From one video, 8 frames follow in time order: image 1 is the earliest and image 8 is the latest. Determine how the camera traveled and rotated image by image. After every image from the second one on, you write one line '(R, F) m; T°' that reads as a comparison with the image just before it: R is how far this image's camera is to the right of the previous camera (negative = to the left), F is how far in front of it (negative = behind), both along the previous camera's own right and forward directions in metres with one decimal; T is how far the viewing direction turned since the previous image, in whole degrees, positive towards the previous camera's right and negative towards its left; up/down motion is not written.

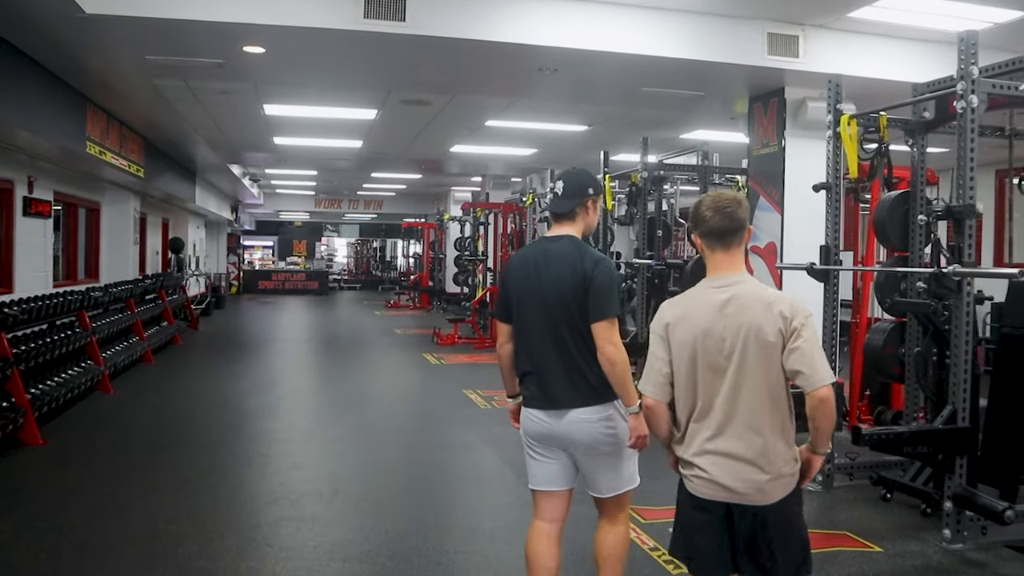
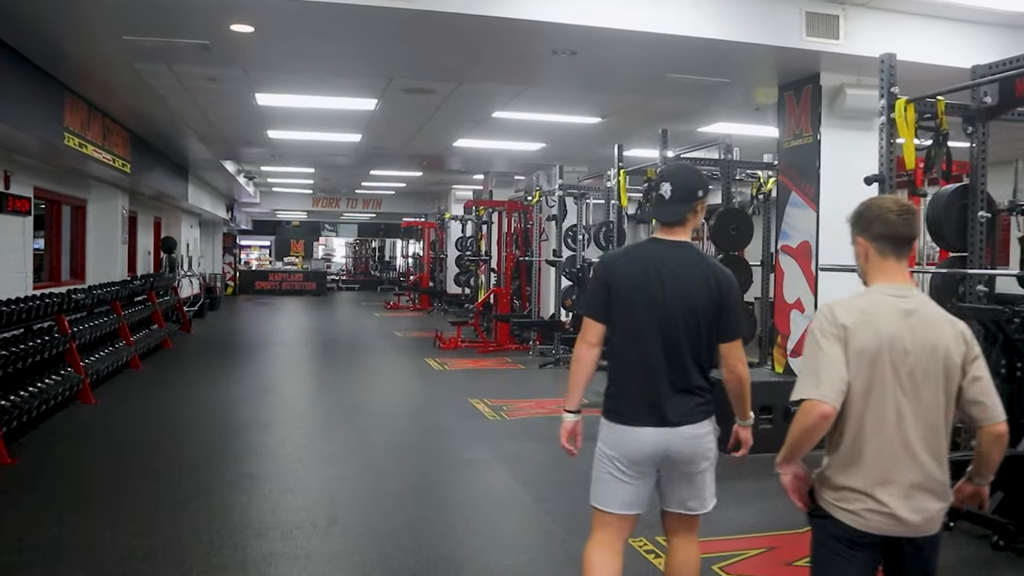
(-0.1, +0.4) m; 0°
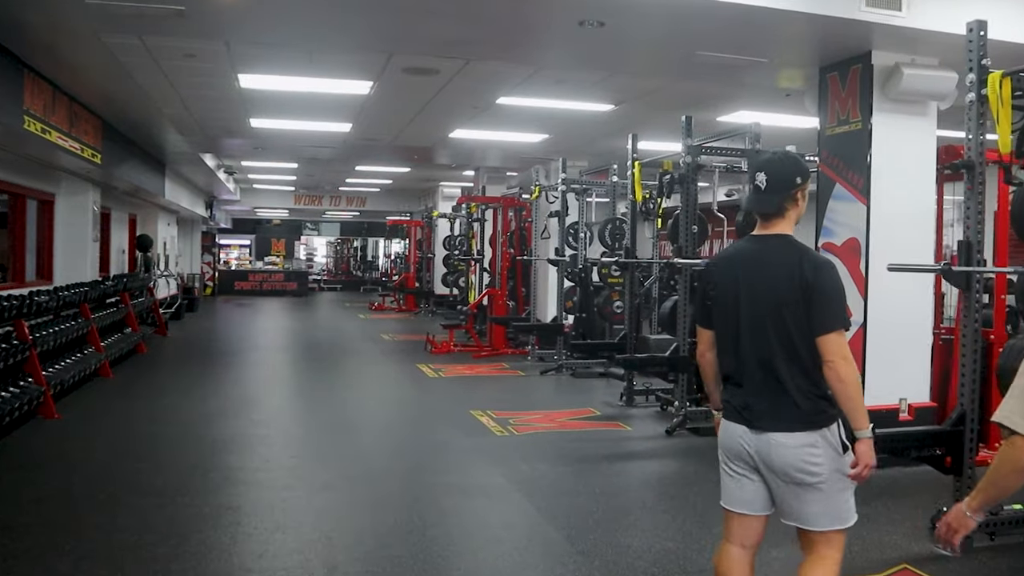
(-0.2, +0.6) m; +1°
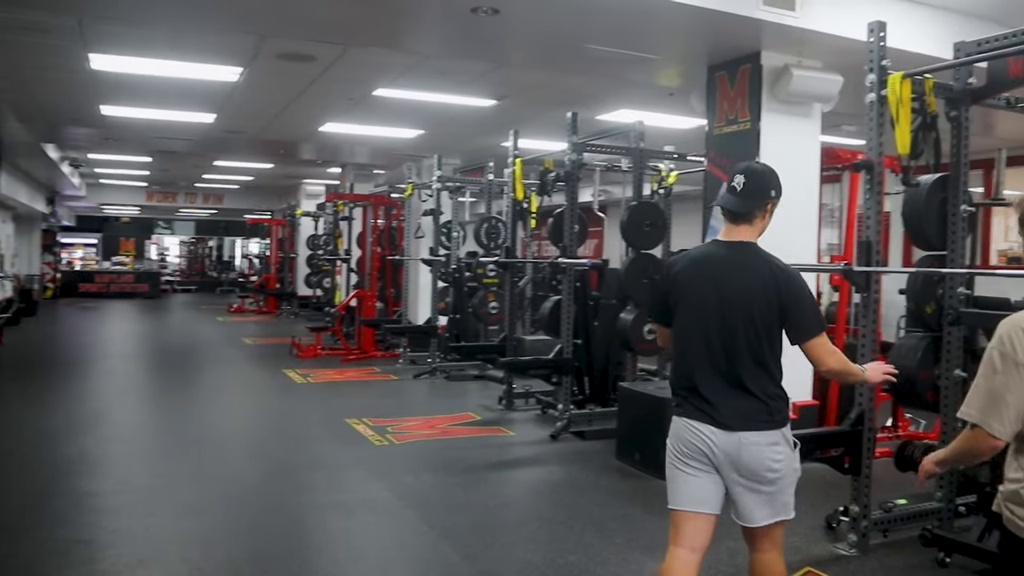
(-0.1, +0.2) m; +8°
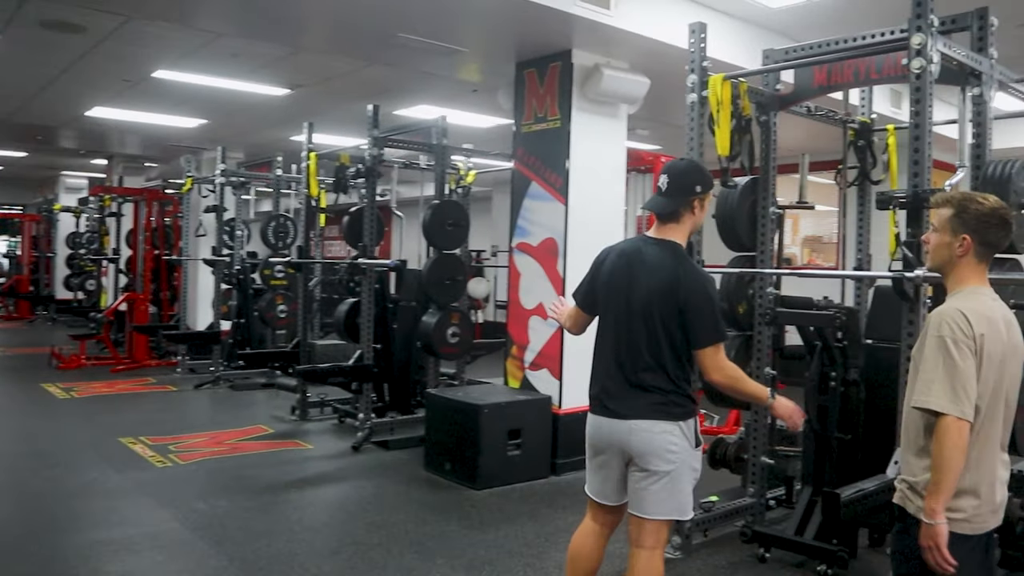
(-0.1, +0.3) m; +13°
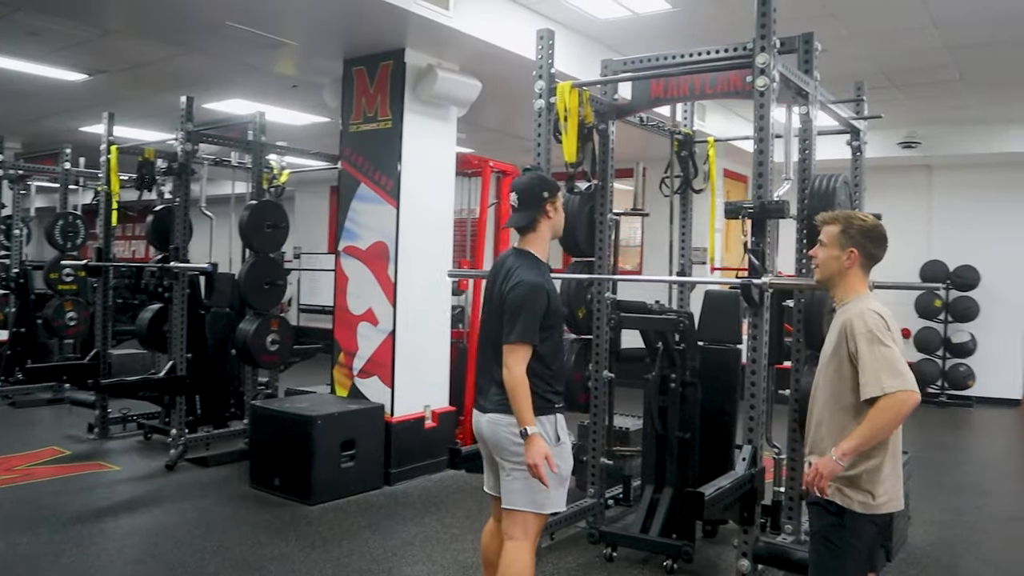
(-0.2, +0.1) m; +13°
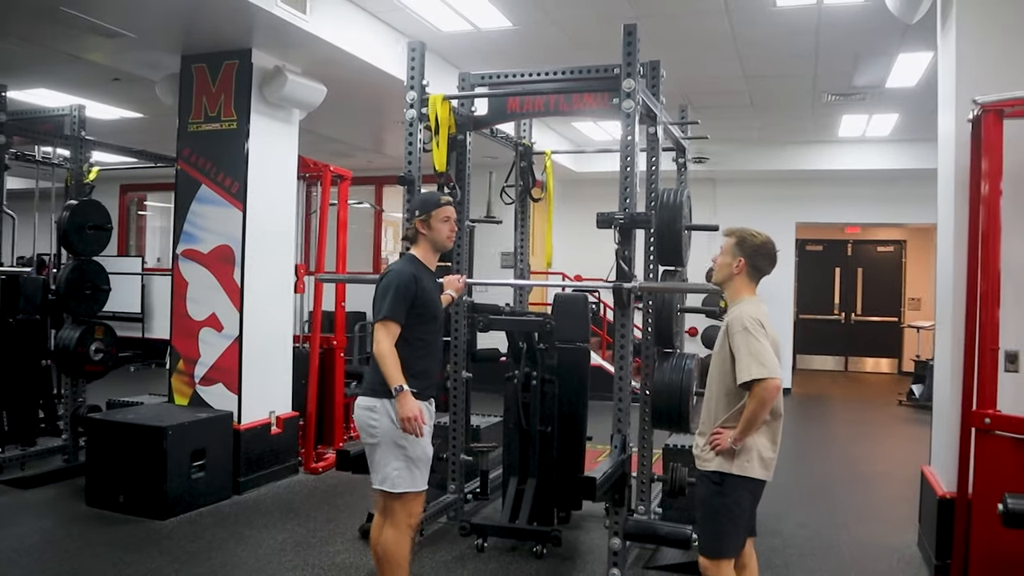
(-0.5, -0.1) m; +15°
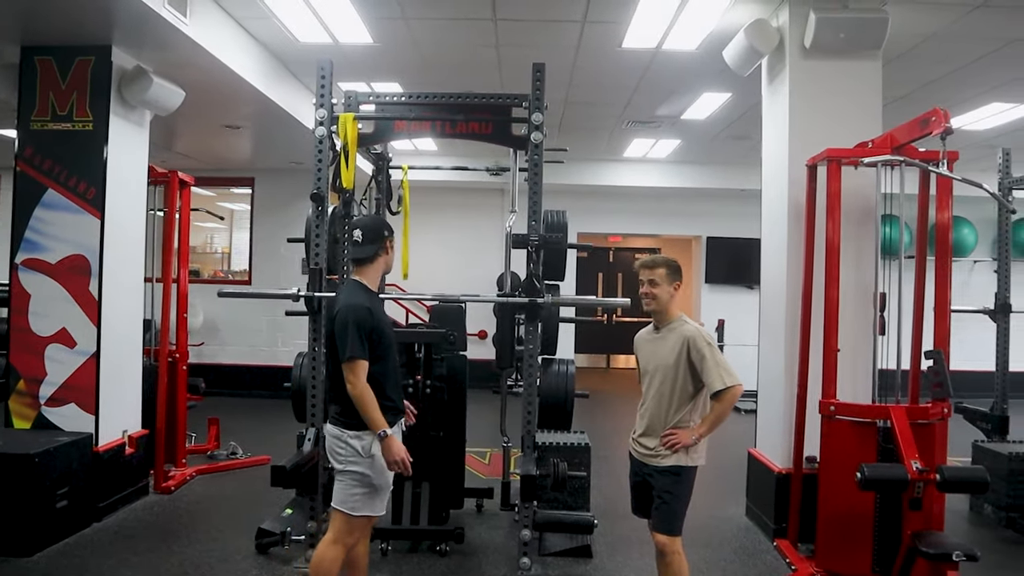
(-0.9, -0.1) m; +19°
